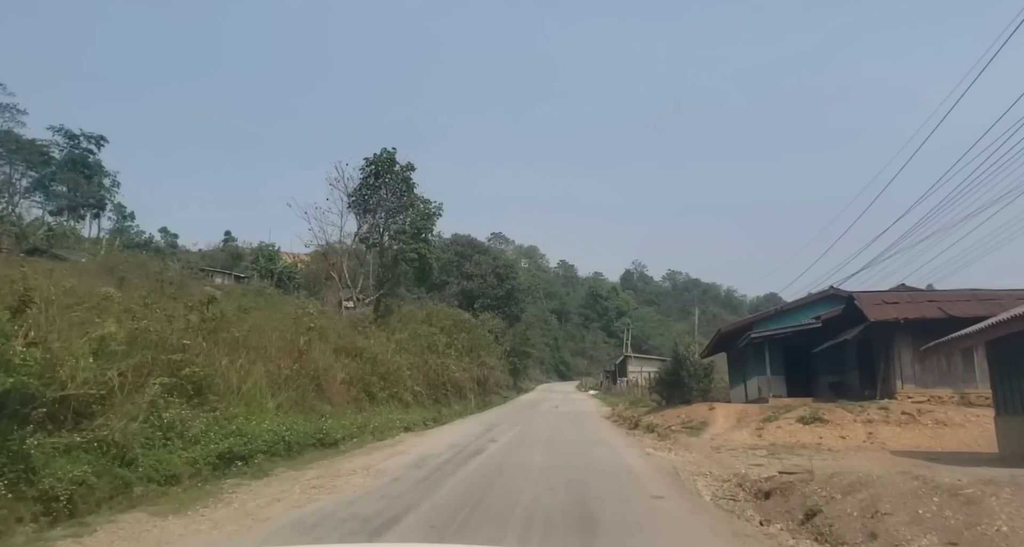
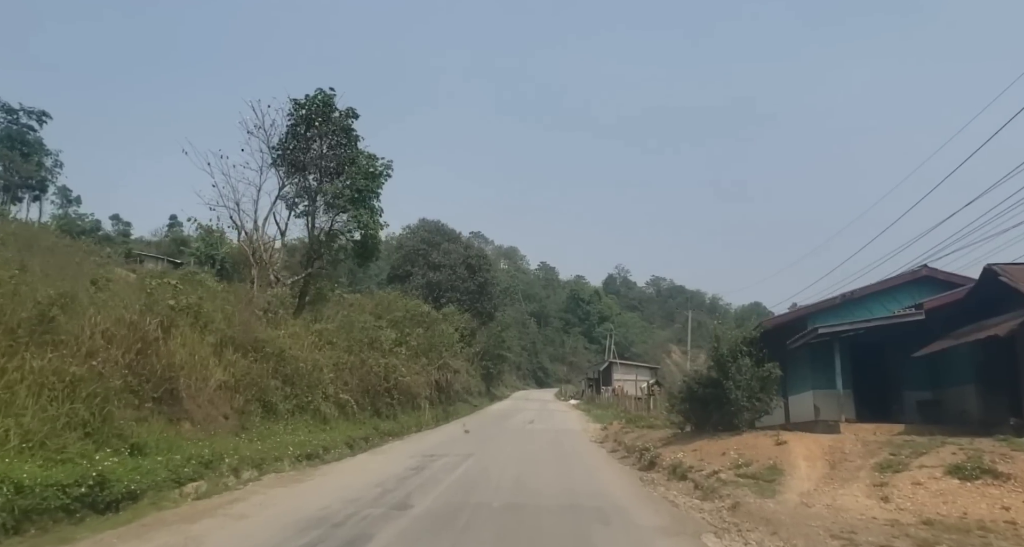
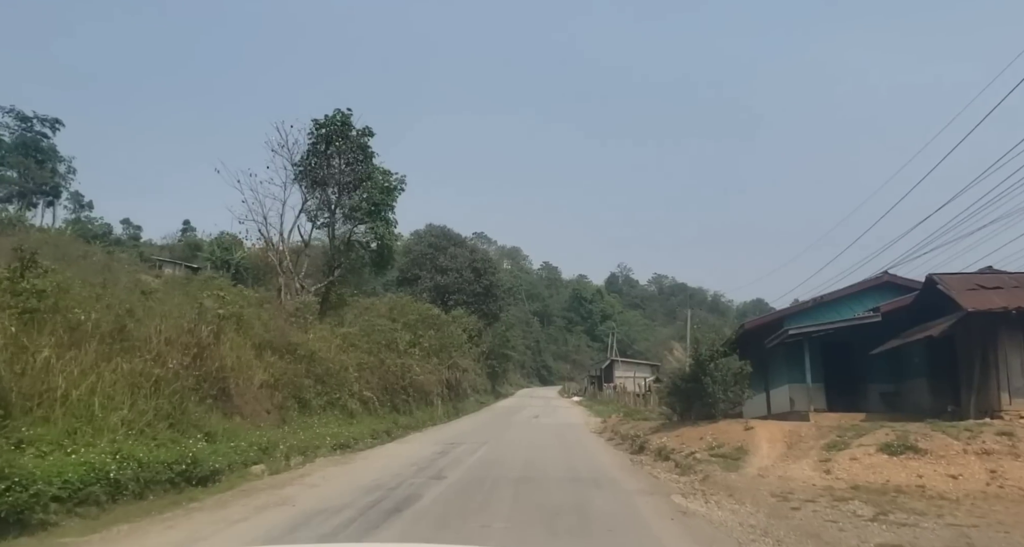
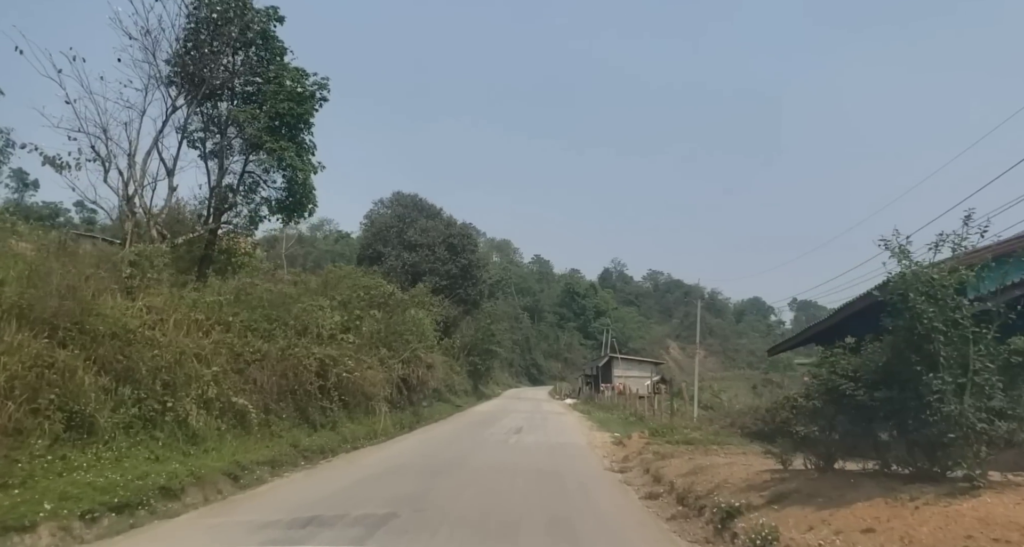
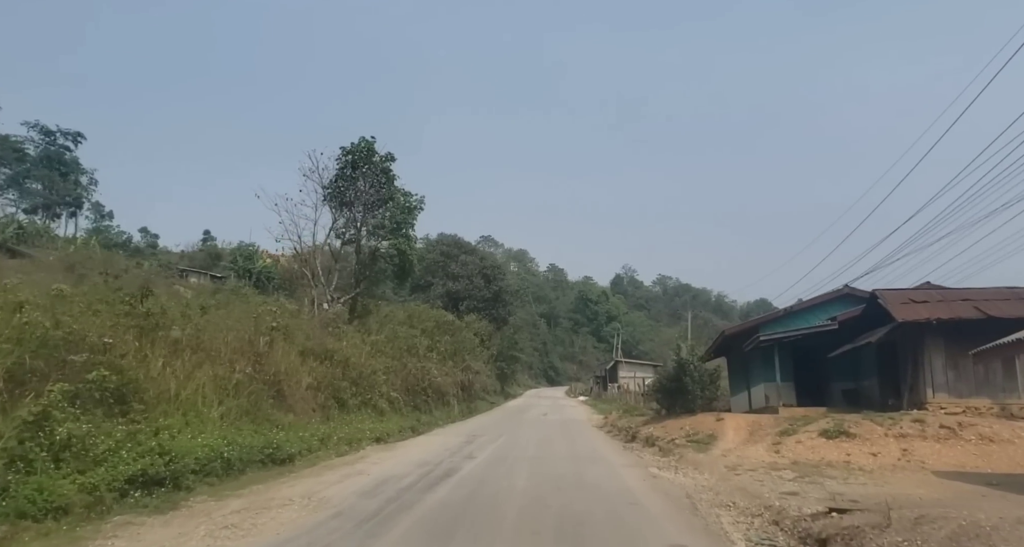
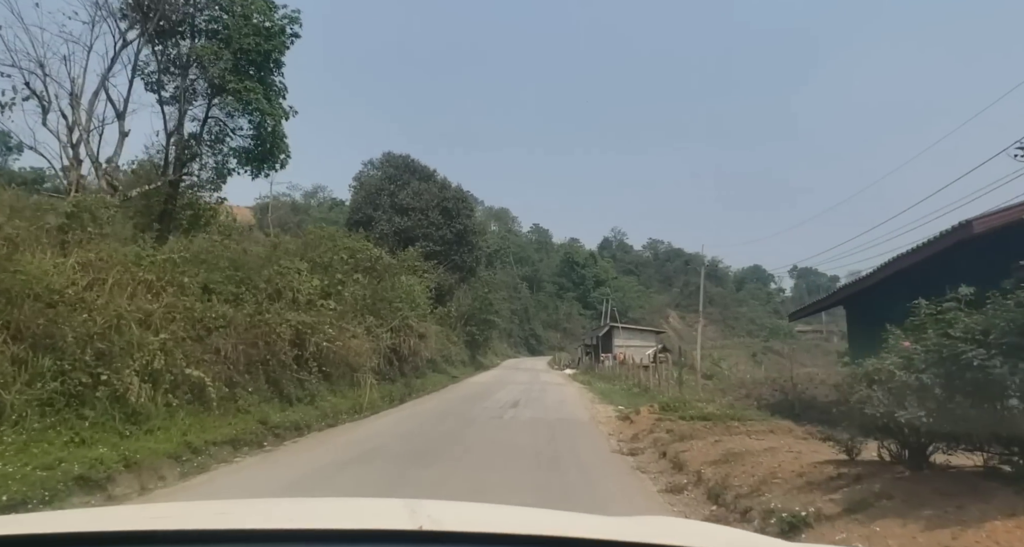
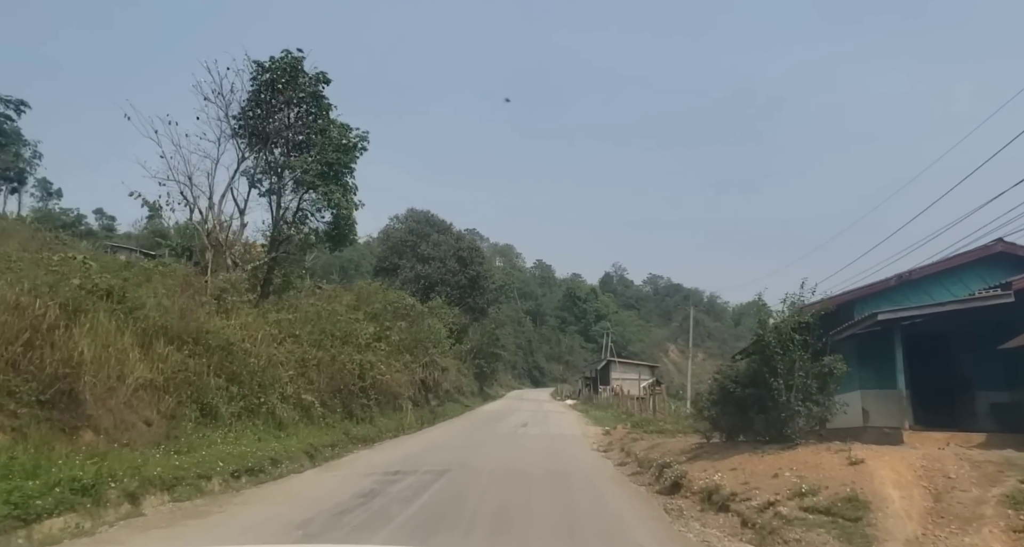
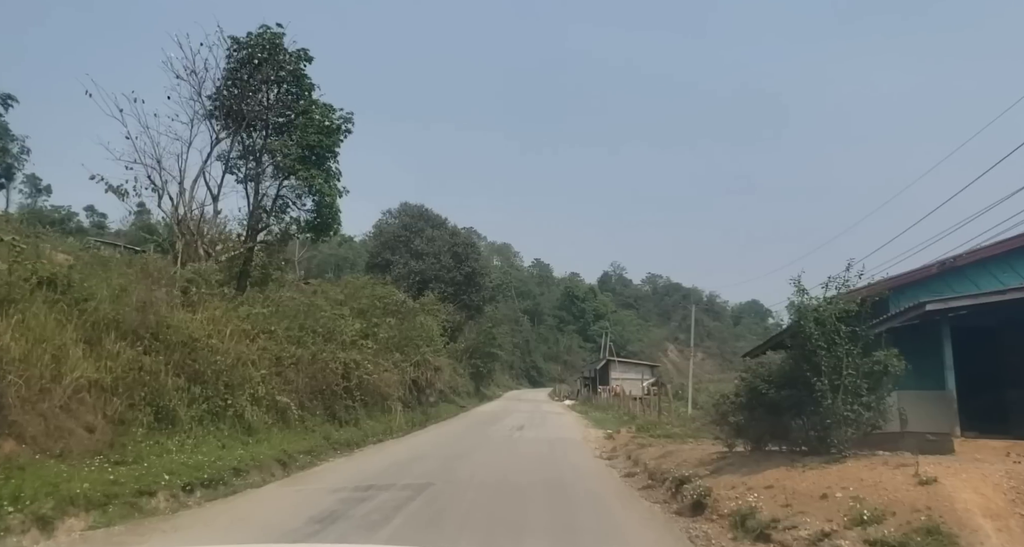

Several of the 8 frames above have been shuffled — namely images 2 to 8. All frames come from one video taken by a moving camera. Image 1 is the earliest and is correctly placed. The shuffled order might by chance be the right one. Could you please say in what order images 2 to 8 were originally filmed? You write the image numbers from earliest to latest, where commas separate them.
5, 3, 2, 7, 8, 4, 6
